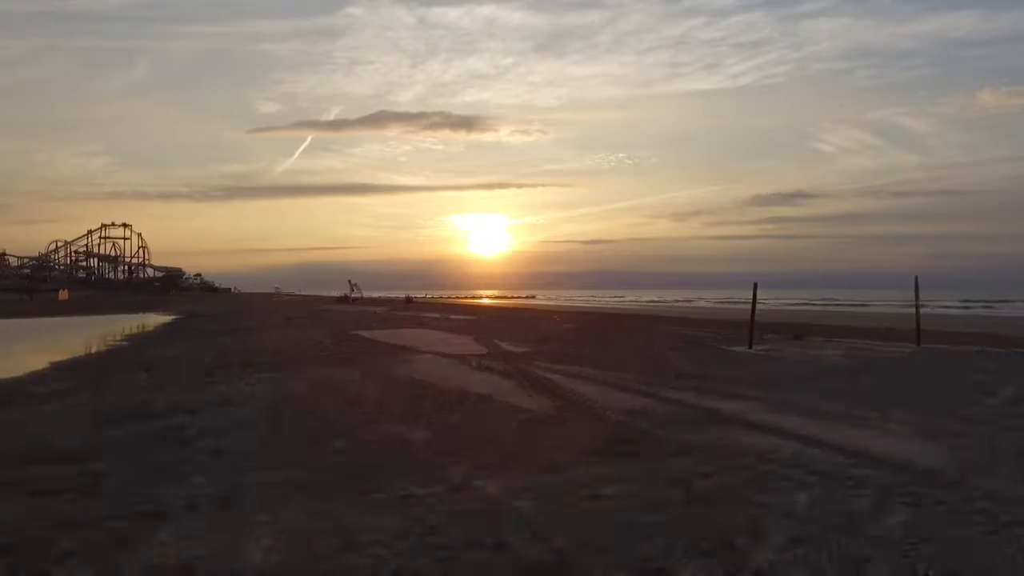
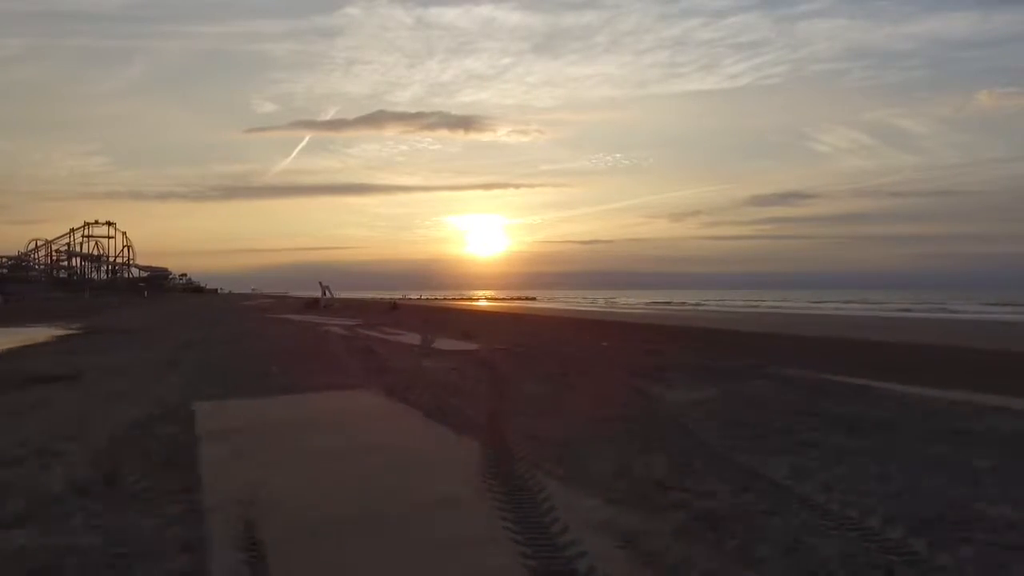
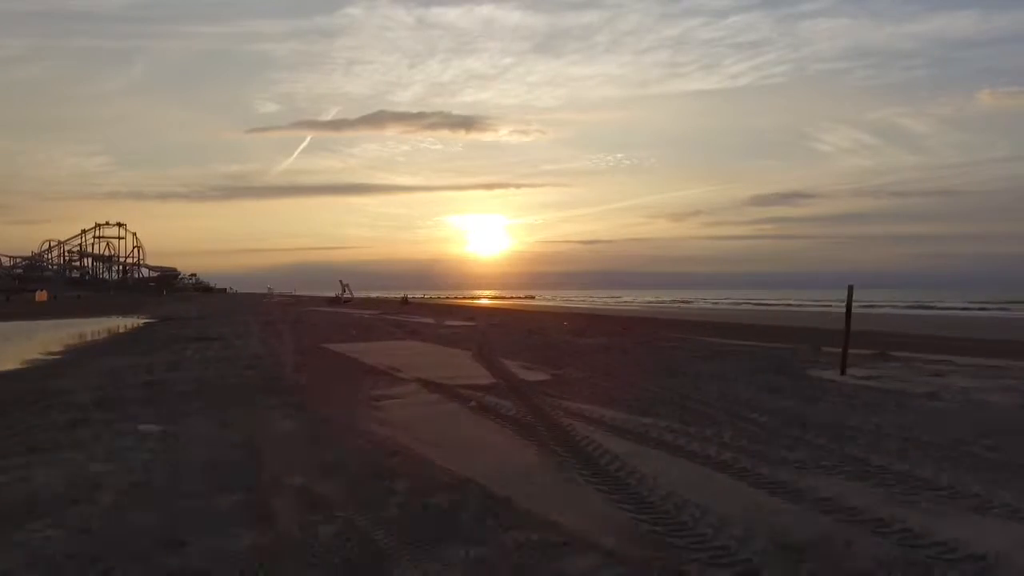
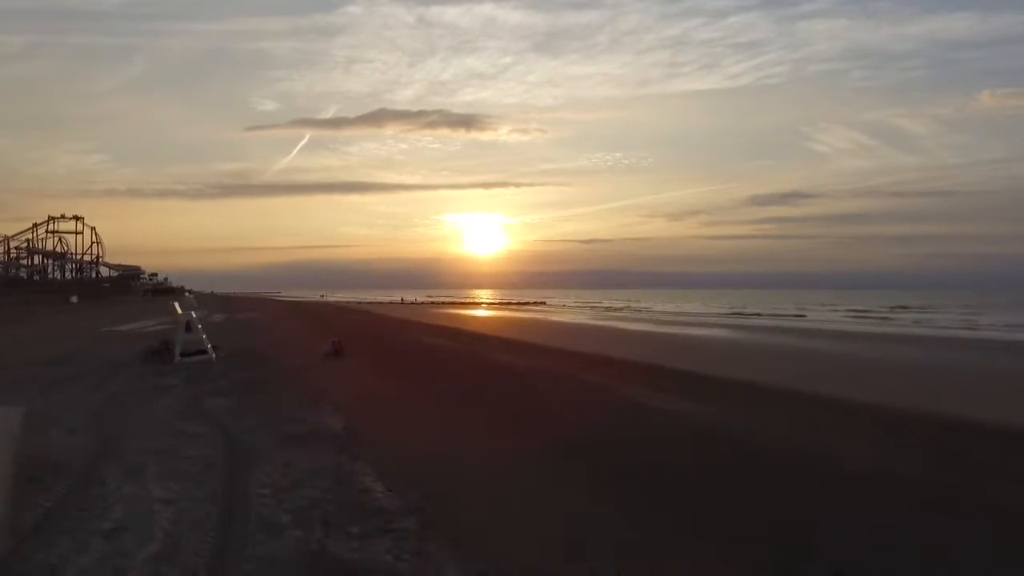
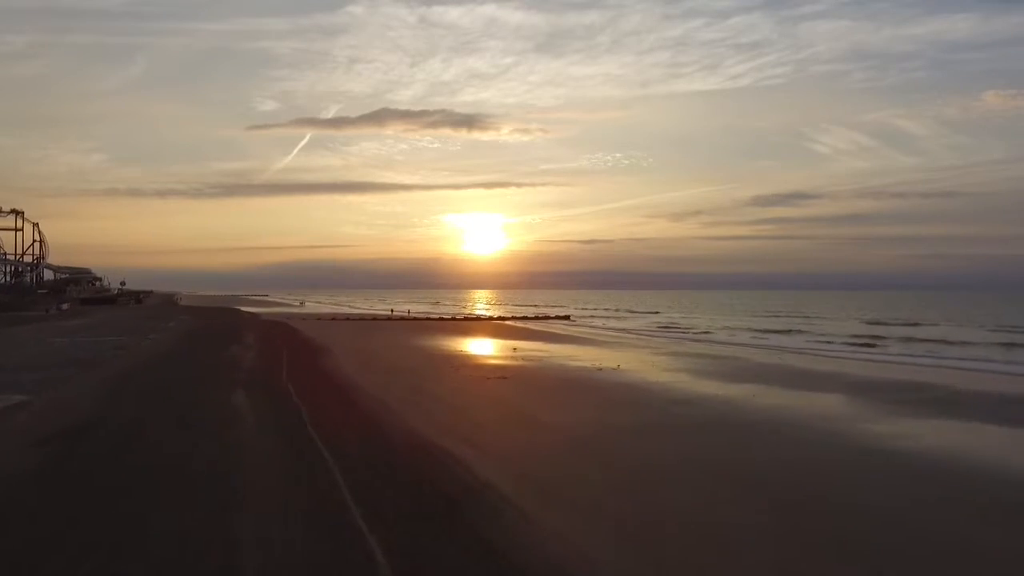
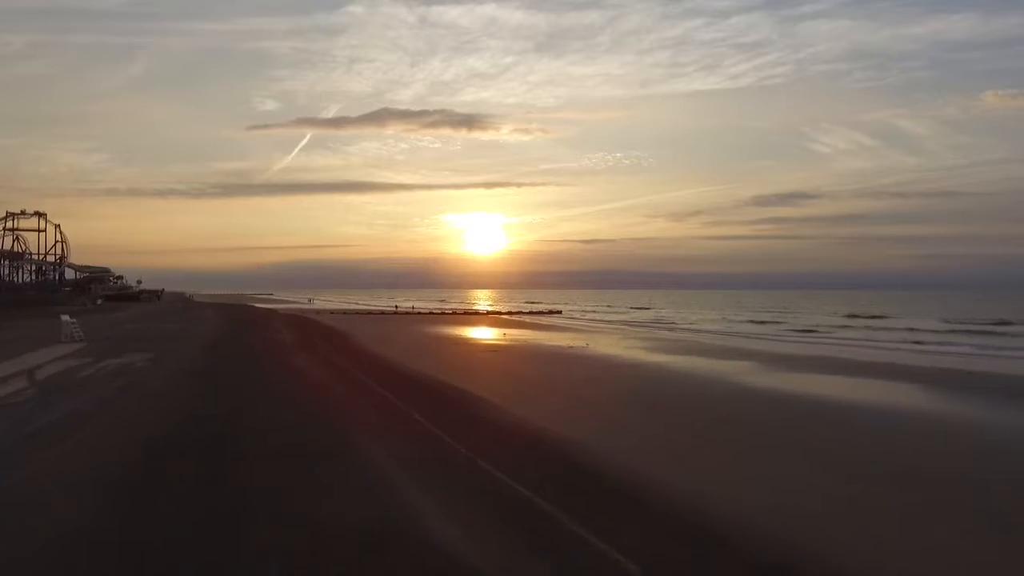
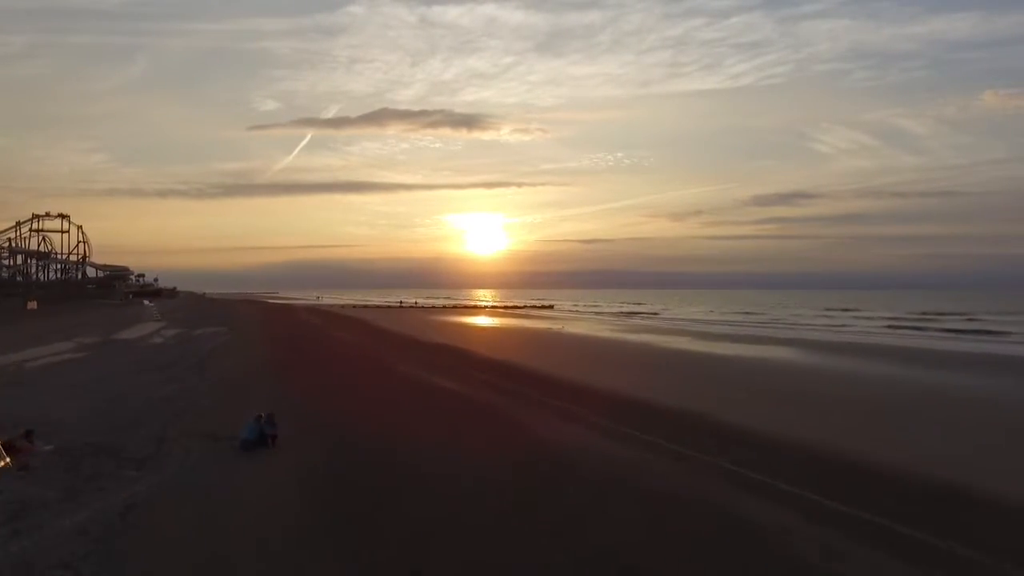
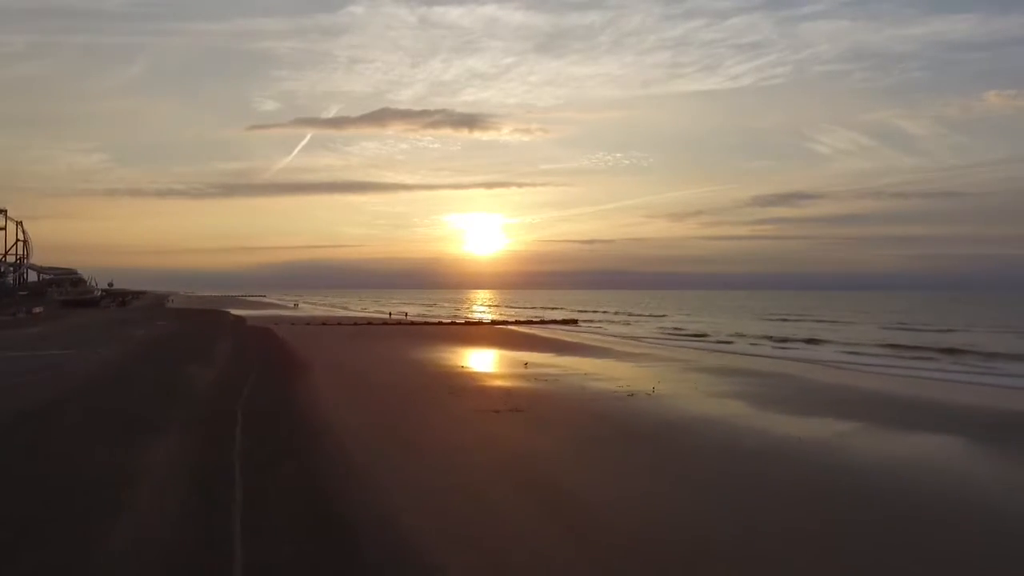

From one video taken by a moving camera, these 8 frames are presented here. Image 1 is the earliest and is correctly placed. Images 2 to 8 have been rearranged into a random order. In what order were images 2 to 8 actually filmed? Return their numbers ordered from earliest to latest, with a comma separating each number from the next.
3, 2, 4, 7, 6, 5, 8
